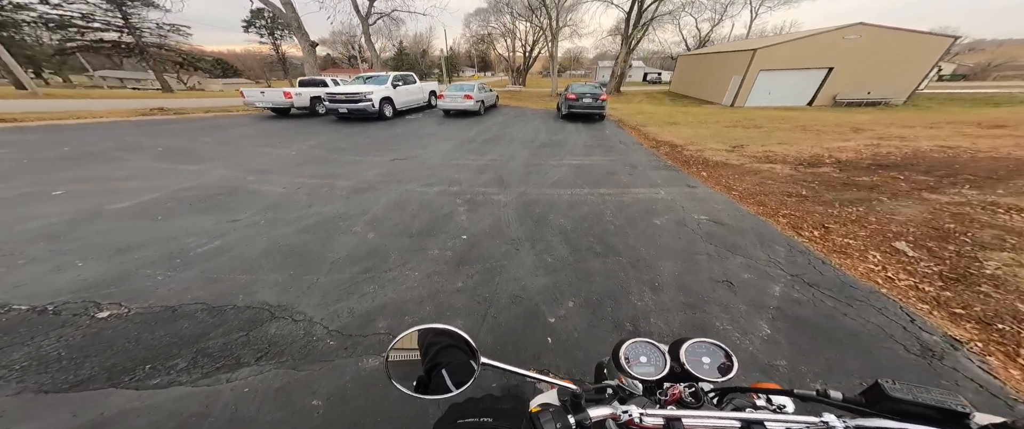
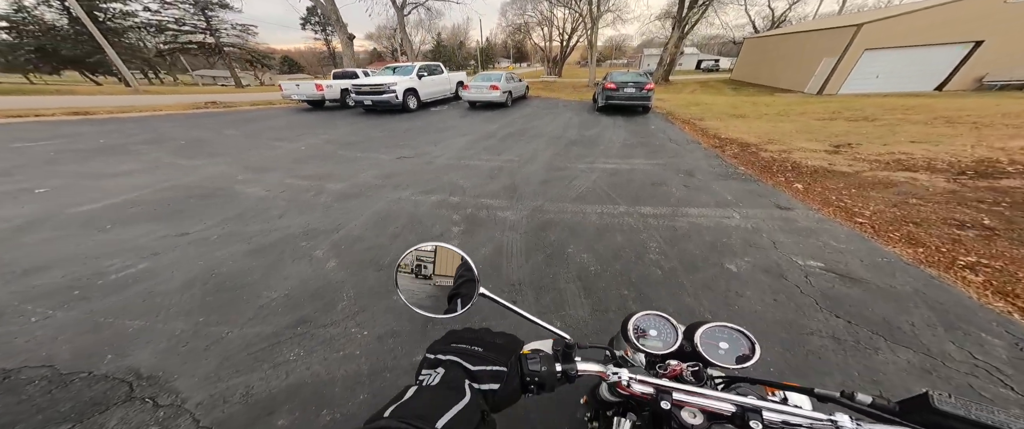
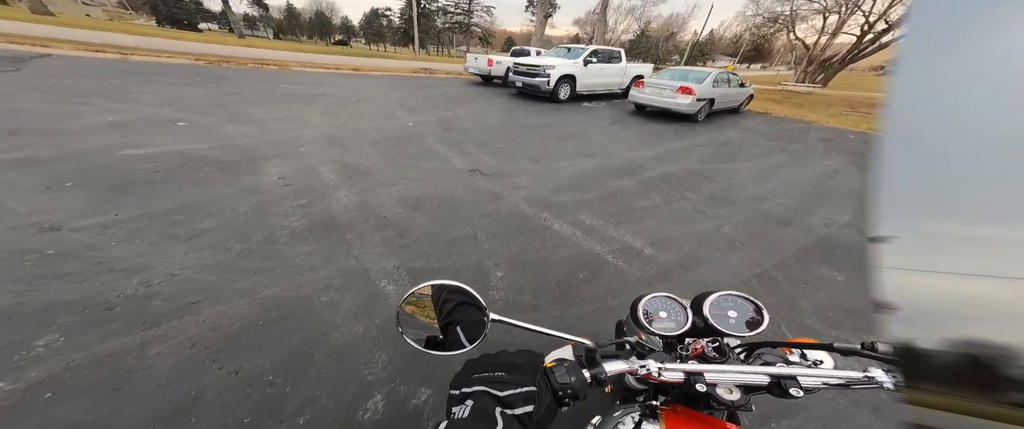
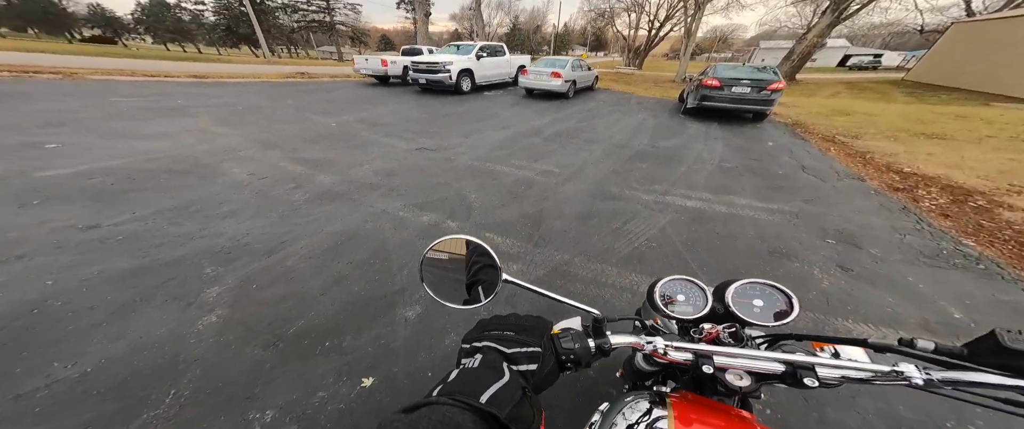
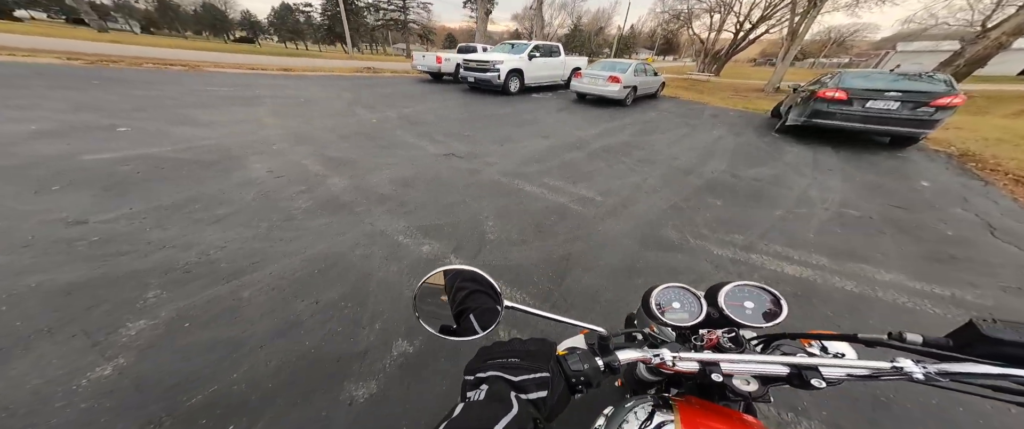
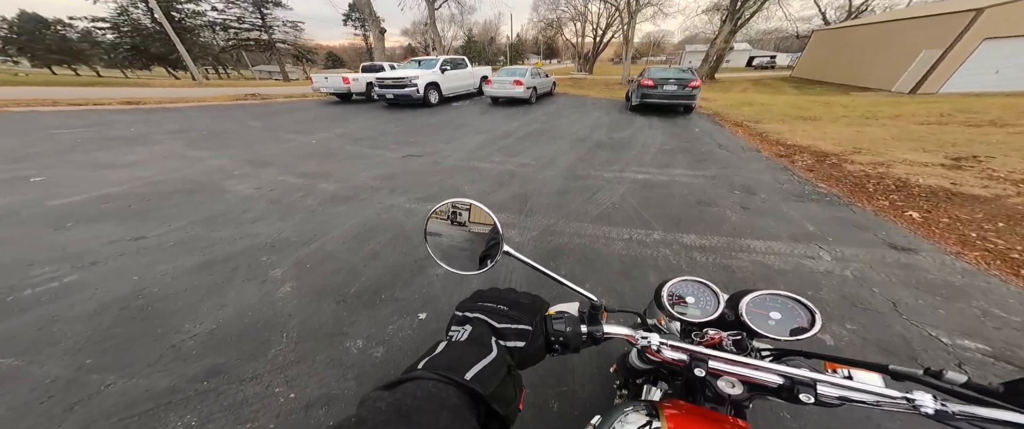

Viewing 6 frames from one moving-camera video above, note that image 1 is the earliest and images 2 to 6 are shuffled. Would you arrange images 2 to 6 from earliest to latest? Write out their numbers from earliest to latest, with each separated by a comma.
2, 6, 4, 5, 3
